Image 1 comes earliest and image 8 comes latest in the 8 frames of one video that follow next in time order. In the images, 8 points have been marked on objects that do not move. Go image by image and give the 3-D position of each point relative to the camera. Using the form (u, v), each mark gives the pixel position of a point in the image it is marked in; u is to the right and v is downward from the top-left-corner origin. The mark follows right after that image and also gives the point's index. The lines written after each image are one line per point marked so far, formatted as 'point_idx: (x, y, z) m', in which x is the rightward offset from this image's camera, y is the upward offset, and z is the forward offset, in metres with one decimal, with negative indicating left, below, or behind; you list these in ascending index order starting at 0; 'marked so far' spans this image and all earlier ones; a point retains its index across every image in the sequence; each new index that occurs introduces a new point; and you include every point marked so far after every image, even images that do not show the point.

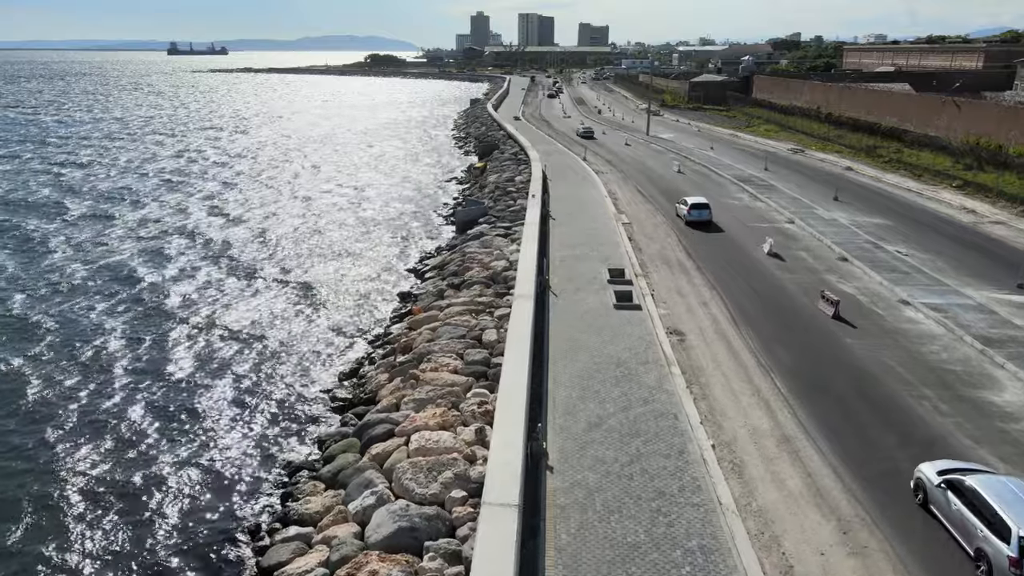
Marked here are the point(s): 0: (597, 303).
0: (+2.4, -0.4, +17.7) m
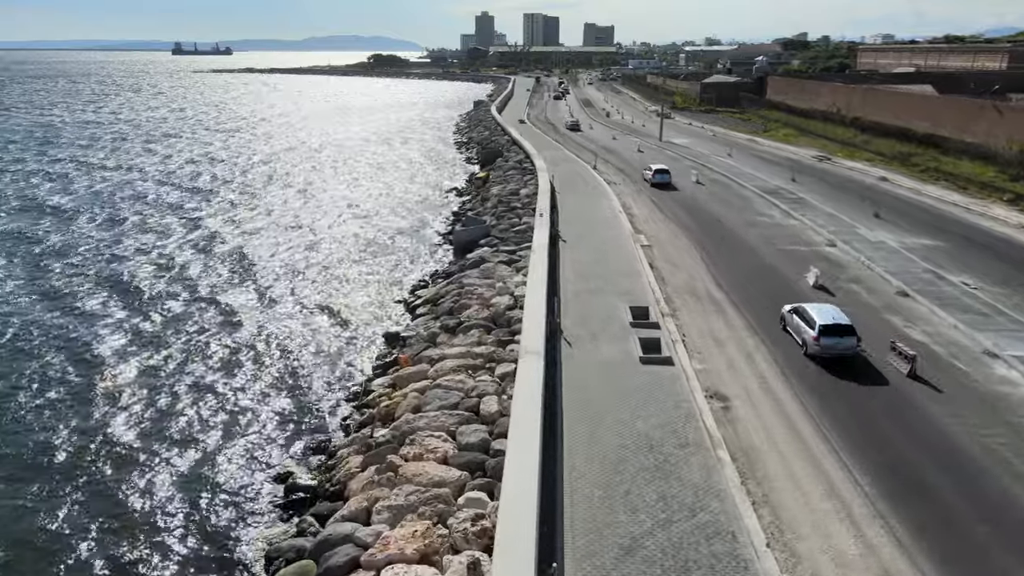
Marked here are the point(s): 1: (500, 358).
0: (+2.5, -1.5, +14.8) m
1: (-0.3, -1.6, +14.1) m
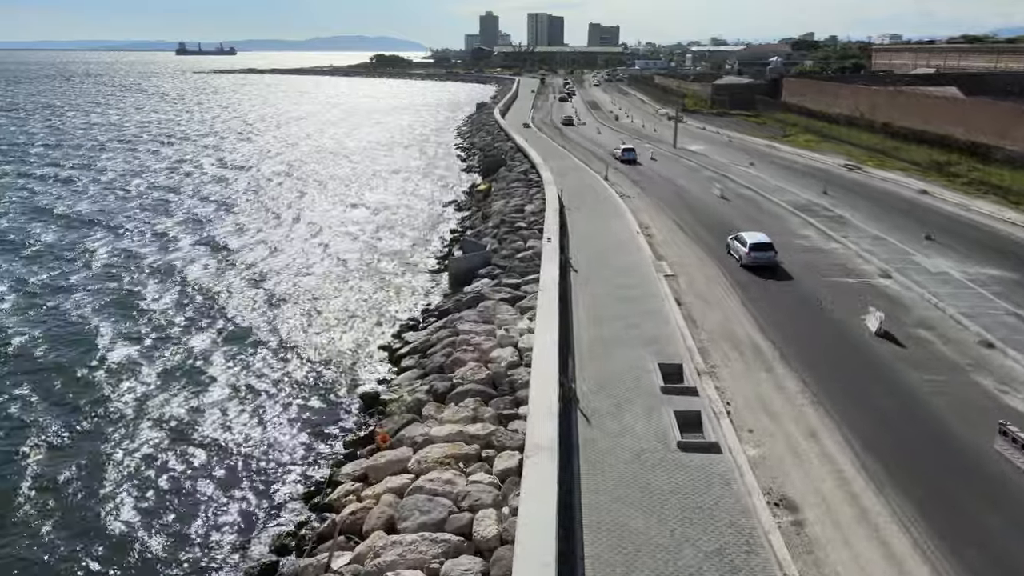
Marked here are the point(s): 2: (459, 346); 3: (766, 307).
0: (+2.6, -2.7, +11.7) m
1: (-0.2, -2.8, +11.1) m
2: (-1.3, -1.4, +15.1) m
3: (+7.3, -0.6, +18.1) m
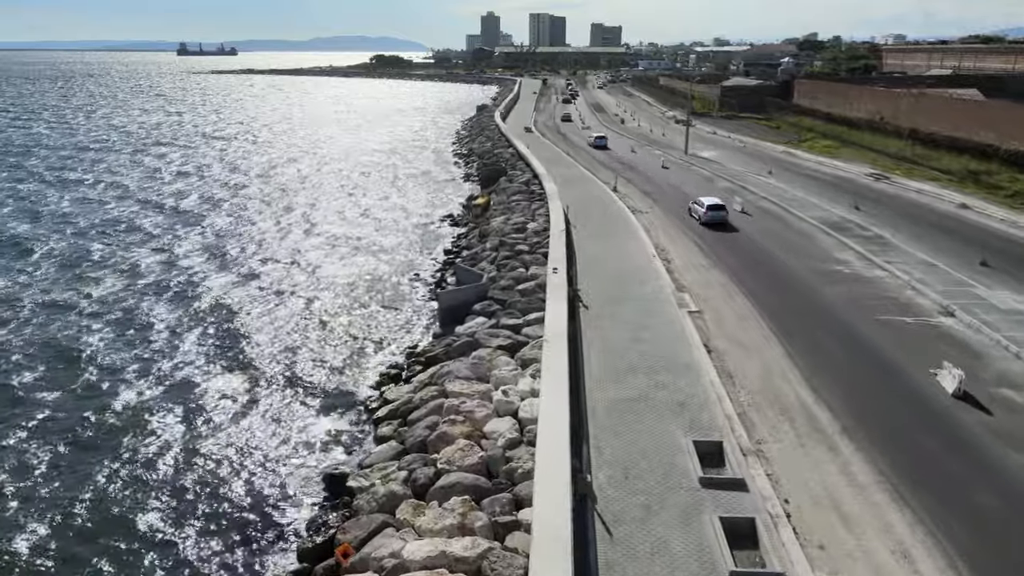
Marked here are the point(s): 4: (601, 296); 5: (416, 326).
0: (+2.6, -3.8, +8.9) m
1: (-0.2, -3.8, +8.3) m
2: (-1.3, -2.5, +12.4) m
3: (+7.3, -1.7, +15.3) m
4: (+2.5, -0.2, +18.0) m
5: (-3.0, -1.2, +19.9) m
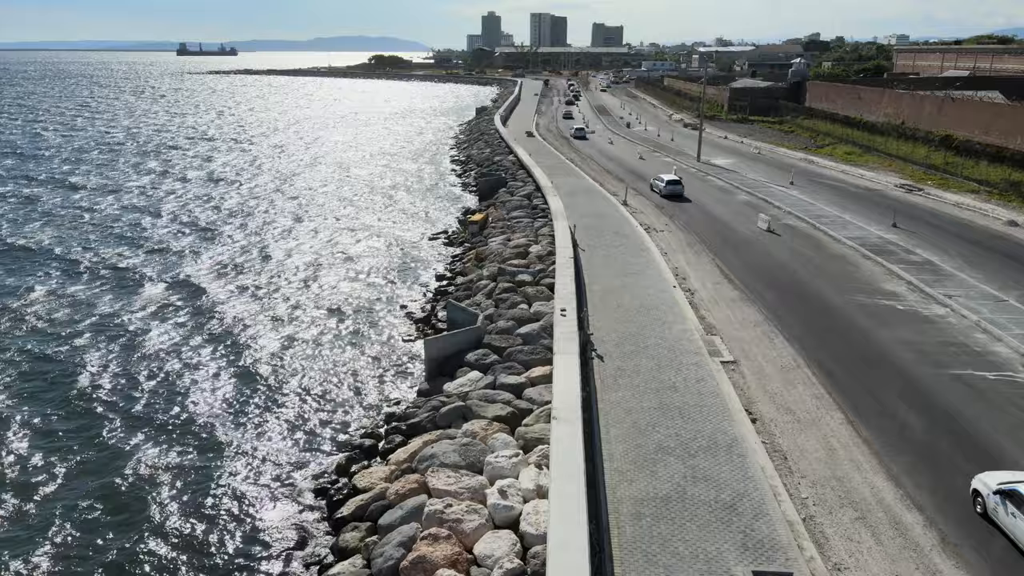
0: (+2.5, -4.8, +6.1) m
1: (-0.2, -4.9, +5.5) m
2: (-1.3, -3.5, +9.5) m
3: (+7.3, -2.7, +12.5) m
4: (+2.6, -1.3, +15.2) m
5: (-3.0, -2.3, +17.1) m
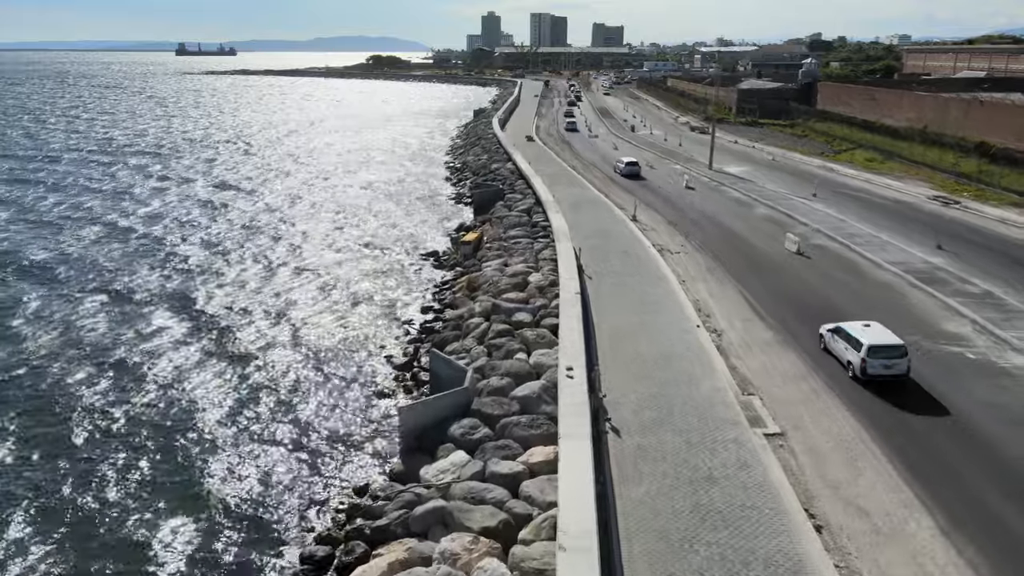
0: (+2.4, -5.9, +3.3) m
1: (-0.3, -6.0, +2.6) m
2: (-1.4, -4.6, +6.7) m
3: (+7.2, -3.8, +9.6) m
4: (+2.5, -2.4, +12.3) m
5: (-3.1, -3.4, +14.3) m
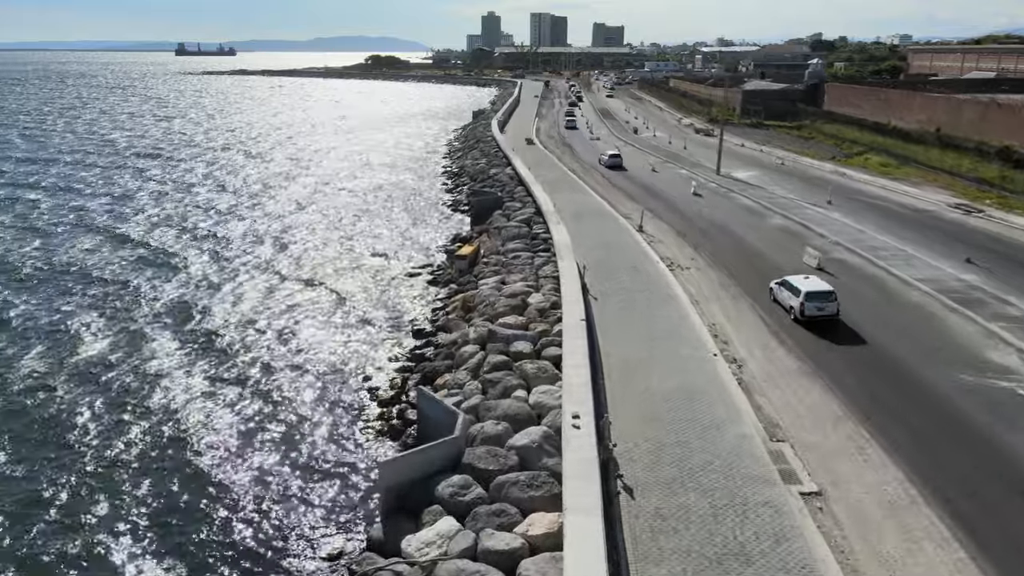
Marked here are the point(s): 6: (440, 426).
0: (+2.4, -6.5, +1.7) m
1: (-0.4, -6.6, +1.0) m
2: (-1.4, -5.2, +5.1) m
3: (+7.2, -4.4, +8.0) m
4: (+2.4, -3.0, +10.8) m
5: (-3.2, -4.0, +12.7) m
6: (-1.5, -2.7, +12.7) m
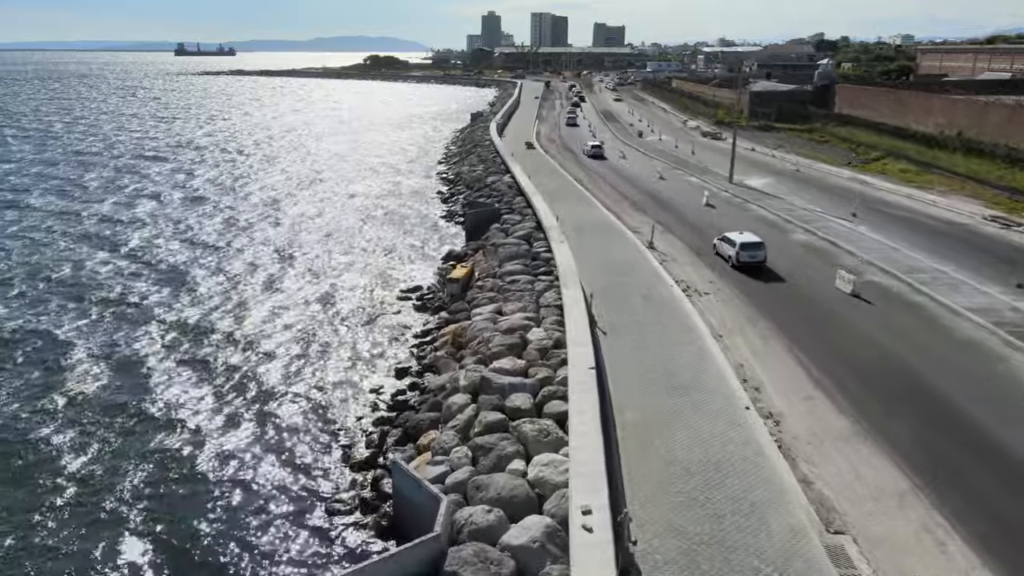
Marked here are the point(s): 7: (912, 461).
0: (+2.3, -7.3, -0.6) m
1: (-0.5, -7.4, -1.2) m
2: (-1.5, -6.0, +2.9) m
3: (+7.1, -5.2, +5.8) m
4: (+2.3, -3.8, +8.5) m
5: (-3.2, -4.8, +10.4) m
6: (-1.5, -3.6, +10.5) m
7: (+7.2, -3.1, +11.4) m
